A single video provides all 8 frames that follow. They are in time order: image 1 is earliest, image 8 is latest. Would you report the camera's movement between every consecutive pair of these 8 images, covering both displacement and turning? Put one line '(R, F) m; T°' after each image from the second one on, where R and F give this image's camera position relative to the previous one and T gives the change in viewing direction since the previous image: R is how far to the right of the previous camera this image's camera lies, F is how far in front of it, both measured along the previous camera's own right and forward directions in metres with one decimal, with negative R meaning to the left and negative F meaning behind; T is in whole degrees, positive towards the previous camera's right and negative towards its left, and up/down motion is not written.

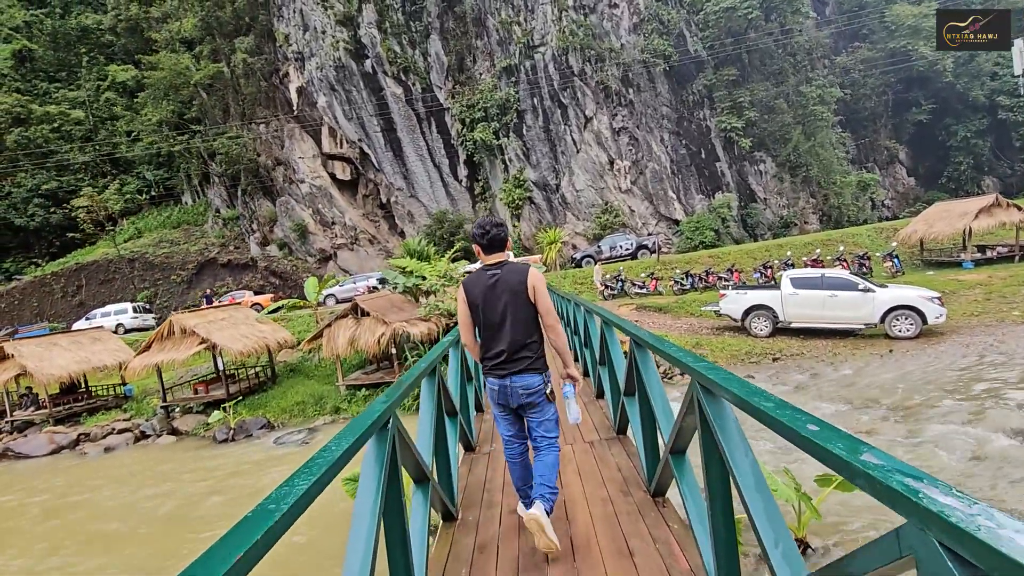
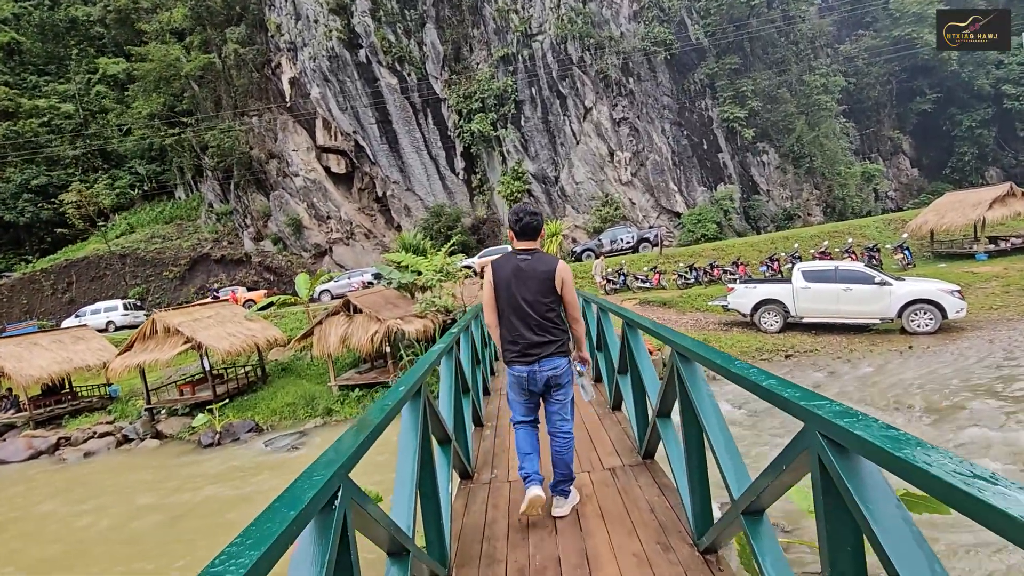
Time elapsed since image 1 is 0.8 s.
(0.0, +0.5) m; 0°
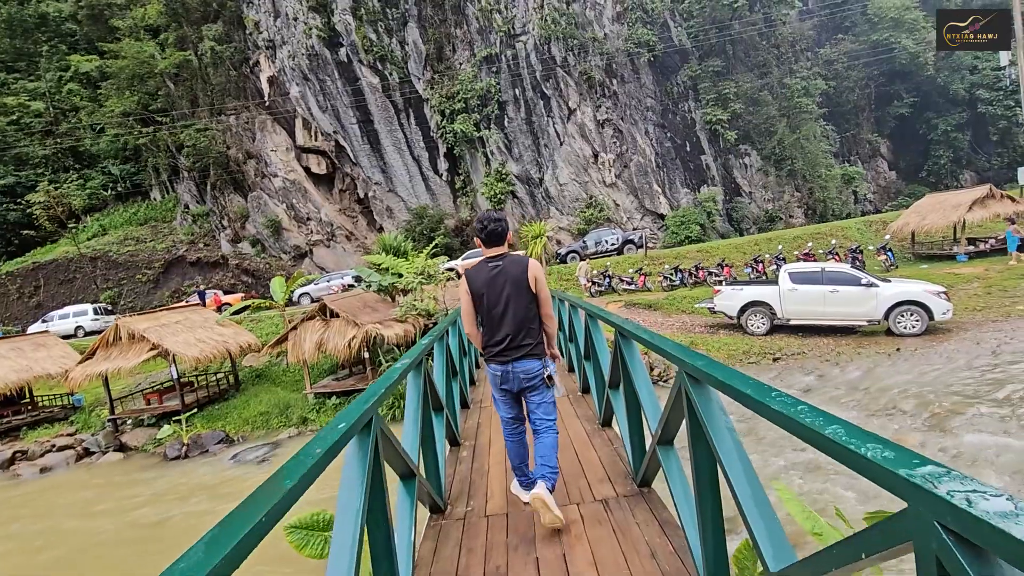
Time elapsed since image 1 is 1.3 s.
(0.0, +0.3) m; +2°
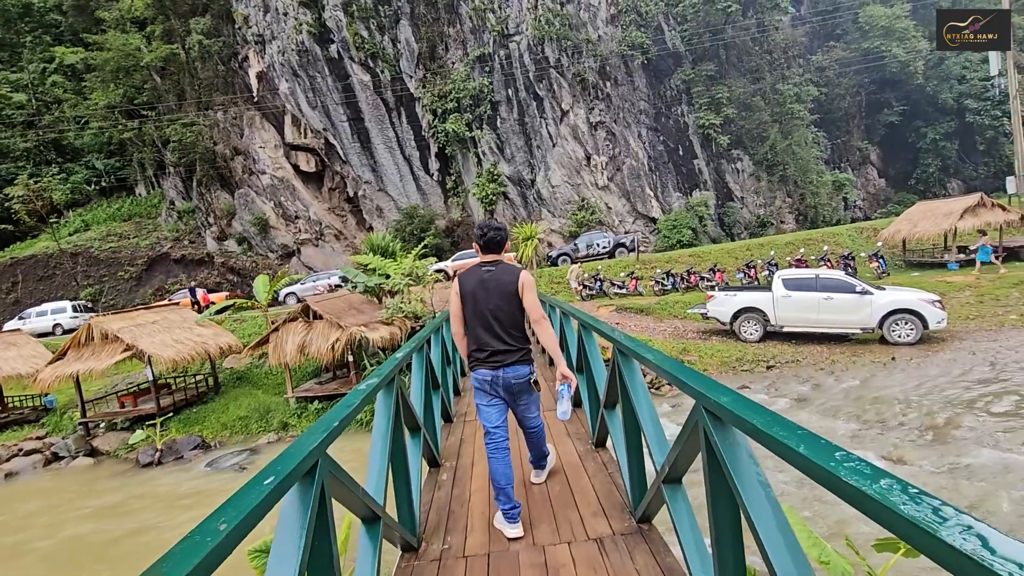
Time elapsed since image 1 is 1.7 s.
(0.0, +0.2) m; +1°
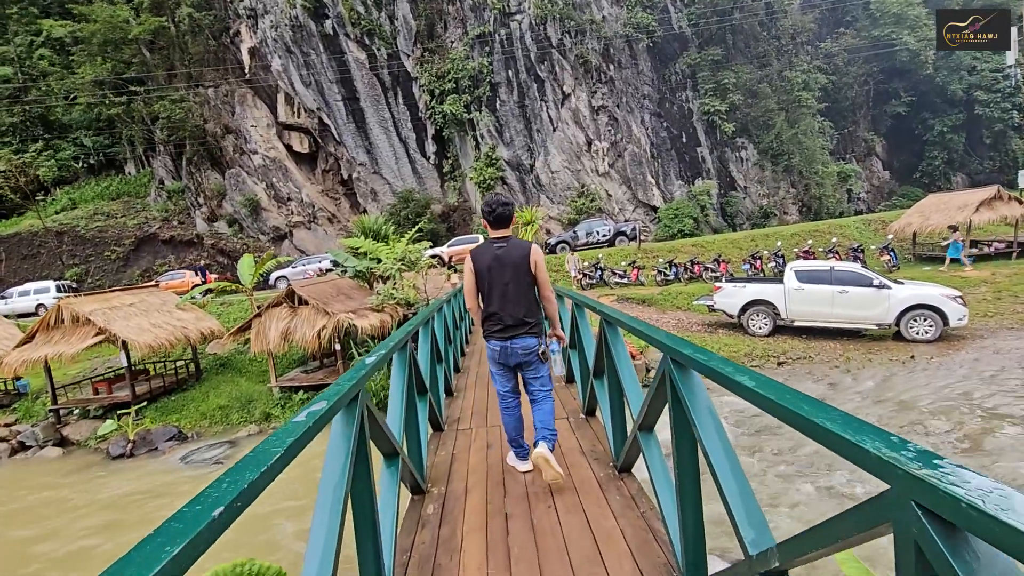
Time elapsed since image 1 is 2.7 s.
(0.0, +0.5) m; 0°
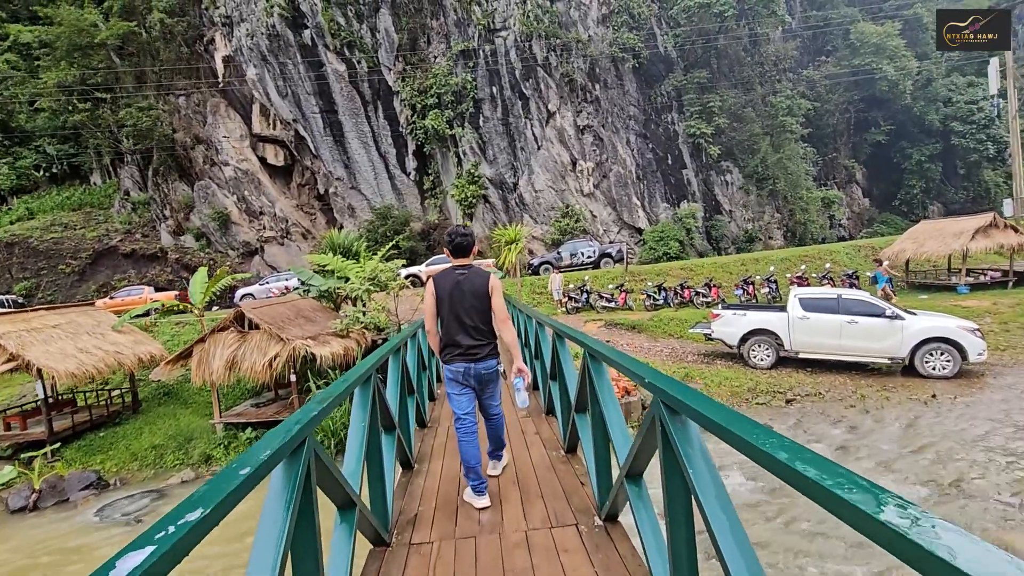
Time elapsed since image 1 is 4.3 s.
(0.0, +0.9) m; +2°
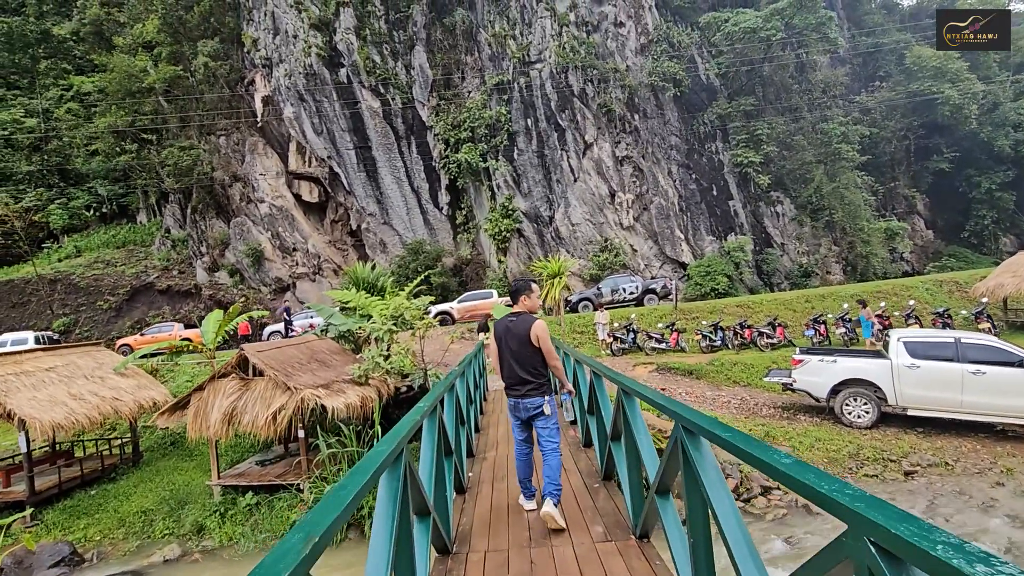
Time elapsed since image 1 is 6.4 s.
(-0.2, +1.2) m; -4°
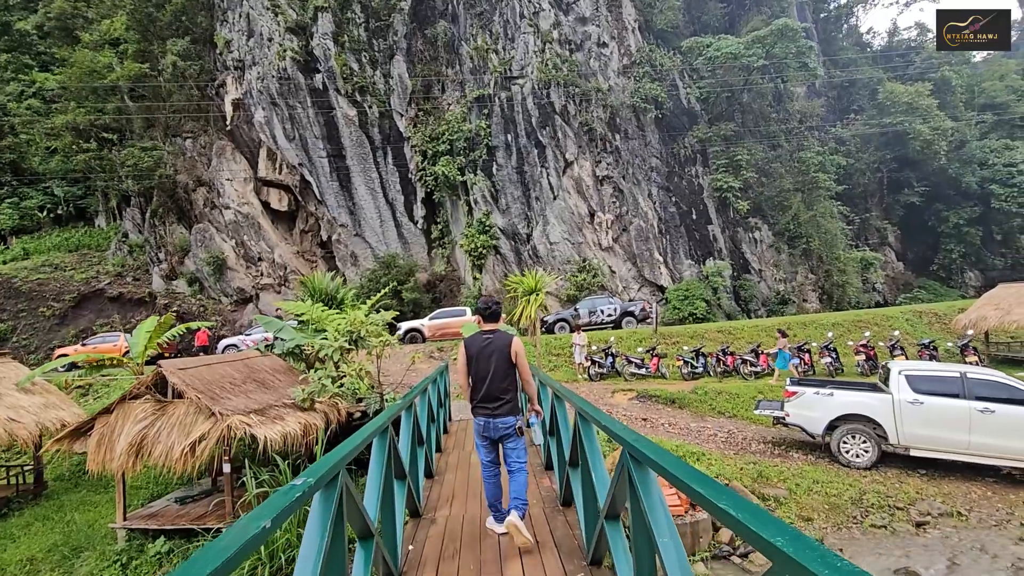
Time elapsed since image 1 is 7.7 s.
(+0.1, +0.8) m; +3°
